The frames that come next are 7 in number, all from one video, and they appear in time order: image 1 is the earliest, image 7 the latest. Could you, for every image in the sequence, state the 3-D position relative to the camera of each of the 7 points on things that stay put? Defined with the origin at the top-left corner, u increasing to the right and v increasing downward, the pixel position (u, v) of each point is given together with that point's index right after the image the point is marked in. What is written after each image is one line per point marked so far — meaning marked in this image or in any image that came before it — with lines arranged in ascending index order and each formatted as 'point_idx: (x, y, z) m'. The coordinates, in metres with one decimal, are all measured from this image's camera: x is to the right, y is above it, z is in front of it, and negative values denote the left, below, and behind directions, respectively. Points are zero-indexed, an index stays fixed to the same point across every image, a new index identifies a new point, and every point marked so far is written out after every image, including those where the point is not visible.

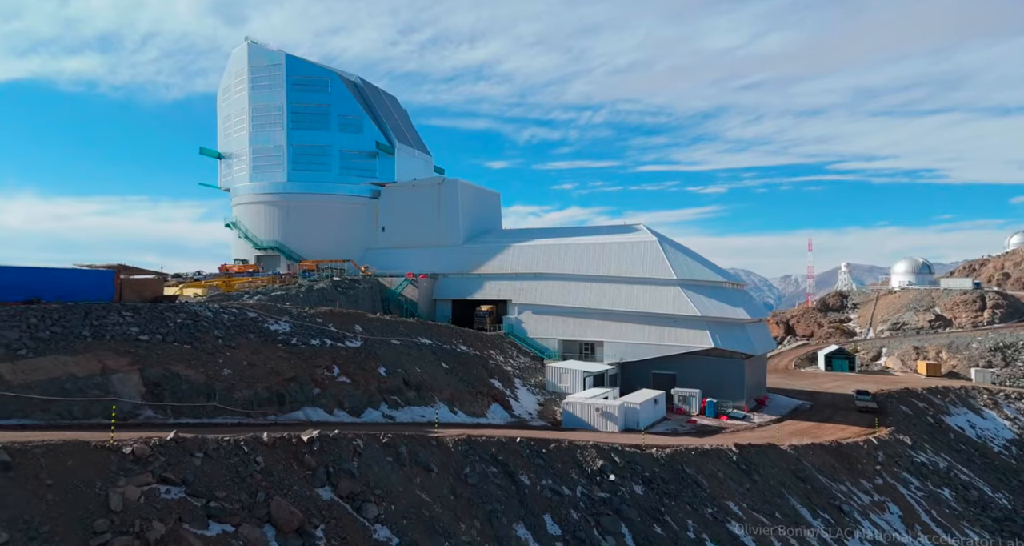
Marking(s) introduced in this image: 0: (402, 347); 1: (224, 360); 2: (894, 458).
0: (-3.0, -2.0, +17.3) m
1: (-5.6, -1.6, +12.4) m
2: (+11.3, -5.5, +18.5) m
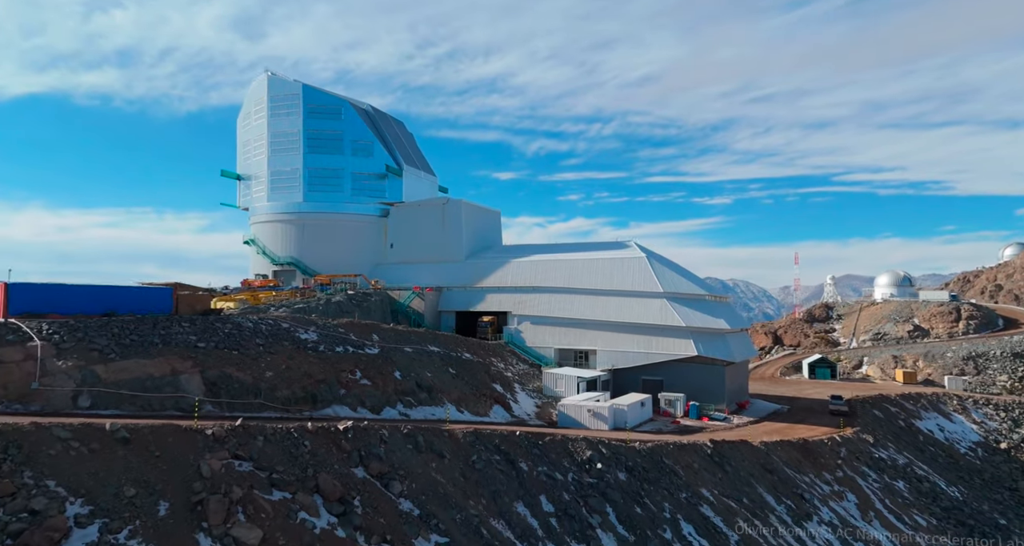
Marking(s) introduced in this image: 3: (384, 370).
0: (-3.0, -2.5, +19.4) m
1: (-5.6, -2.0, +14.5) m
2: (+11.3, -5.9, +20.5) m
3: (-3.5, -2.7, +17.1) m
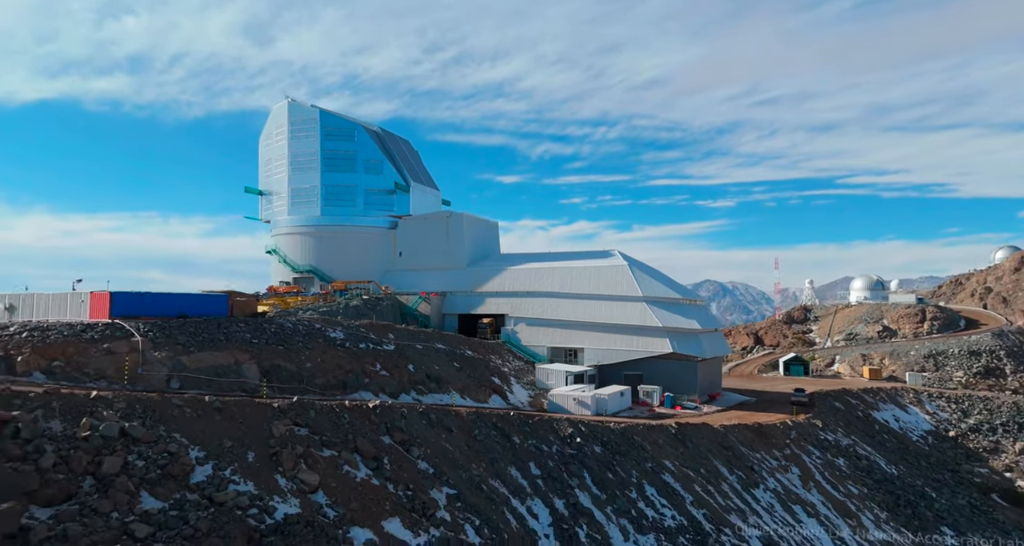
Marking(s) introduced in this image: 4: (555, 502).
0: (-3.2, -2.8, +22.6) m
1: (-5.8, -2.3, +17.7) m
2: (+11.1, -6.2, +23.8) m
3: (-3.6, -2.9, +20.3) m
4: (+1.1, -5.8, +15.7) m
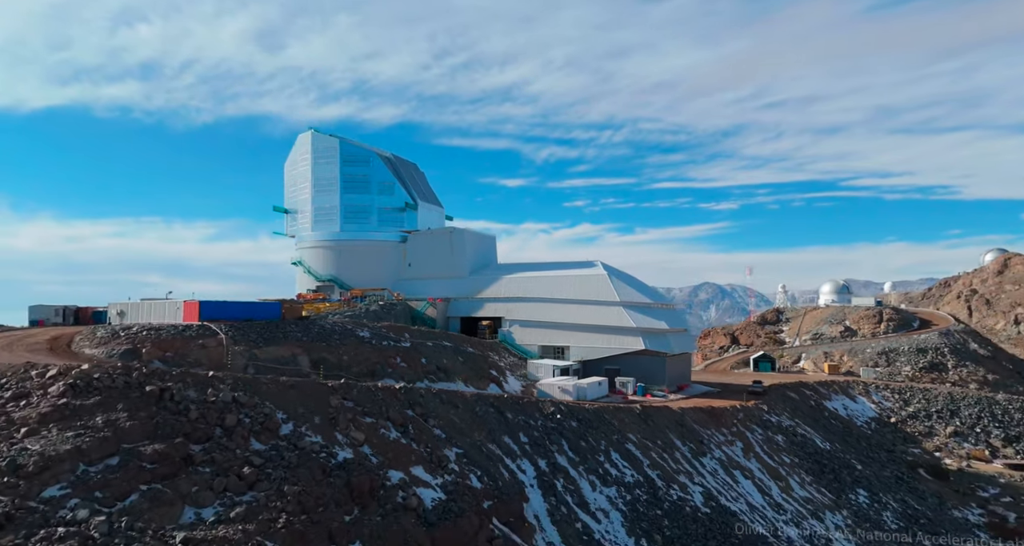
0: (-3.4, -3.2, +27.4) m
1: (-6.0, -2.7, +22.4) m
2: (+10.9, -6.6, +28.5) m
3: (-3.9, -3.4, +25.0) m
4: (+0.9, -6.1, +20.4) m
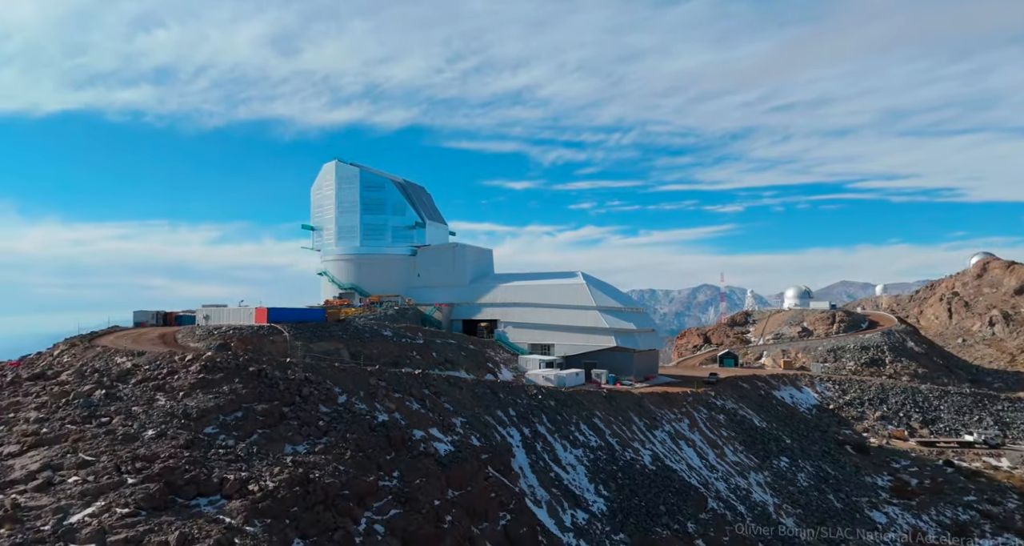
0: (-3.8, -3.8, +33.9) m
1: (-6.4, -3.3, +28.9) m
2: (+10.5, -7.2, +35.0) m
3: (-4.3, -4.0, +31.5) m
4: (+0.5, -6.7, +26.9) m
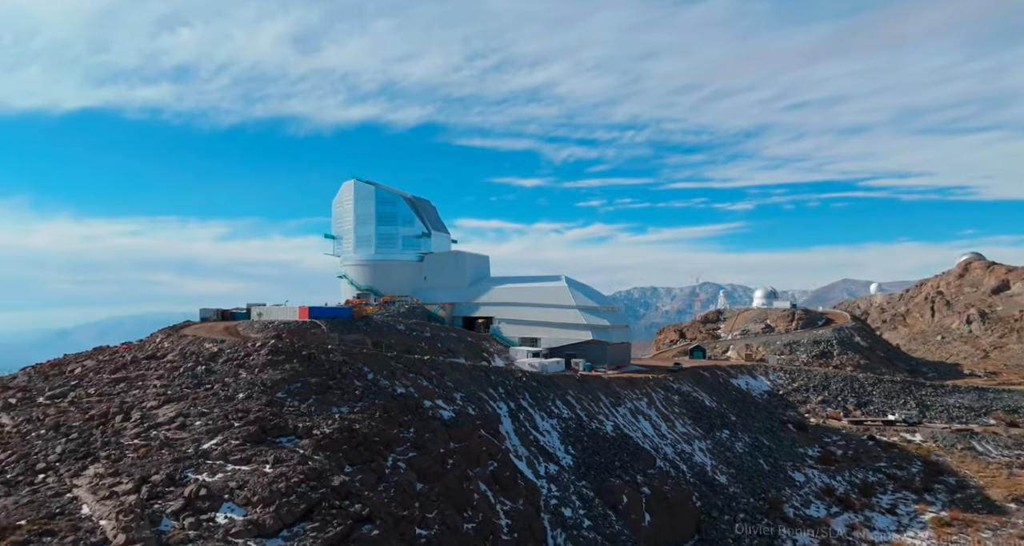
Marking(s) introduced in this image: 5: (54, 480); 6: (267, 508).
0: (-4.4, -4.1, +40.9) m
1: (-7.0, -3.6, +36.0) m
2: (+9.9, -7.5, +42.1) m
3: (-4.8, -4.3, +38.6) m
4: (-0.1, -7.1, +34.0) m
5: (-13.5, -6.1, +18.5) m
6: (-7.3, -7.0, +18.4) m
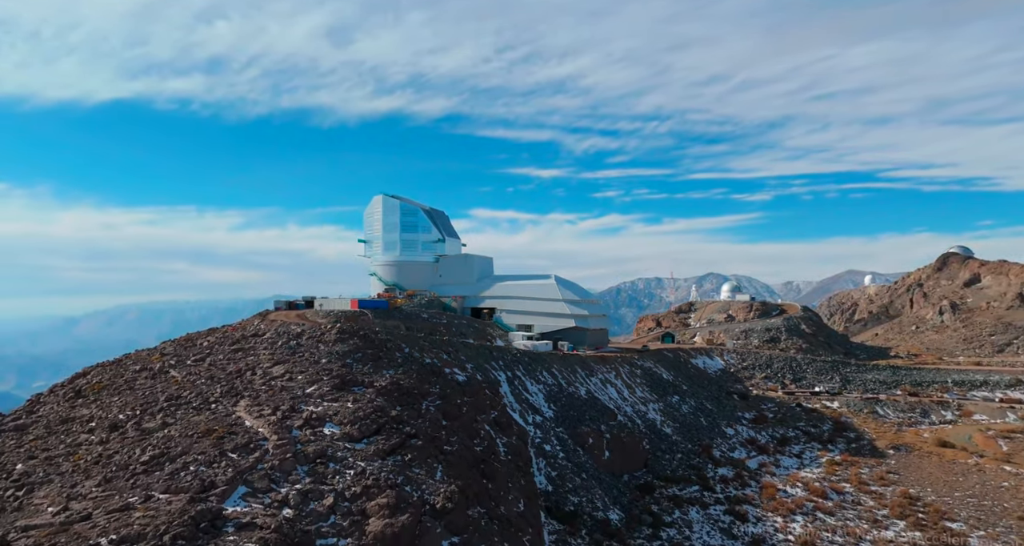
0: (-4.6, -4.2, +52.1) m
1: (-7.2, -3.7, +47.2) m
2: (+9.8, -7.5, +53.2) m
3: (-5.0, -4.3, +49.8) m
4: (-0.3, -7.2, +45.2) m
5: (-13.8, -6.4, +29.8) m
6: (-7.6, -7.3, +29.7) m
